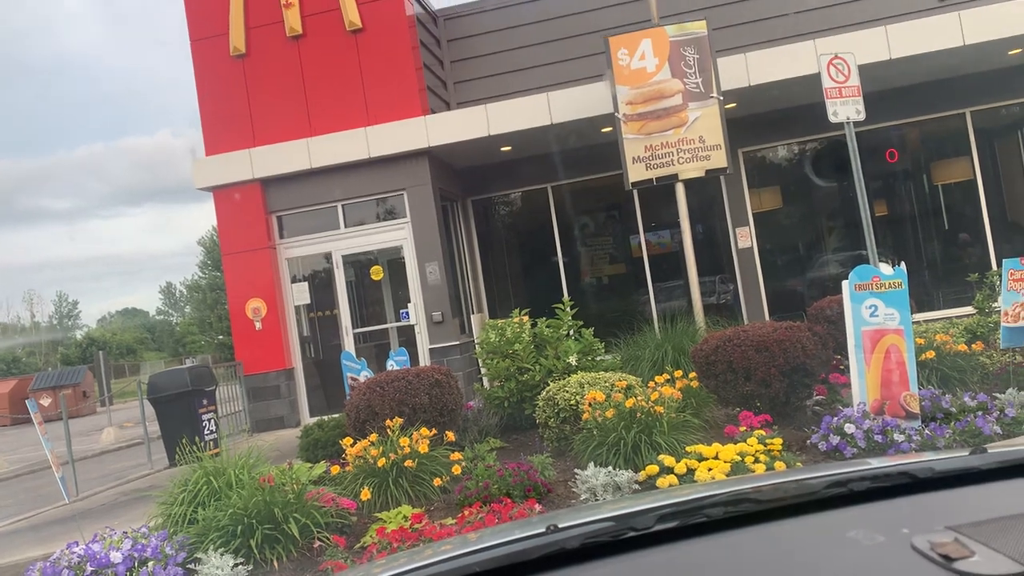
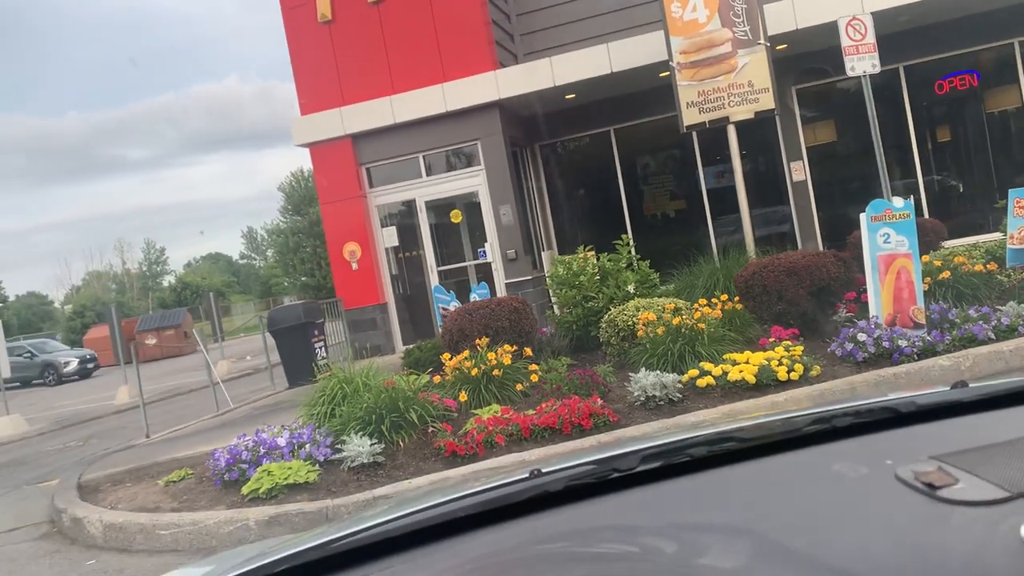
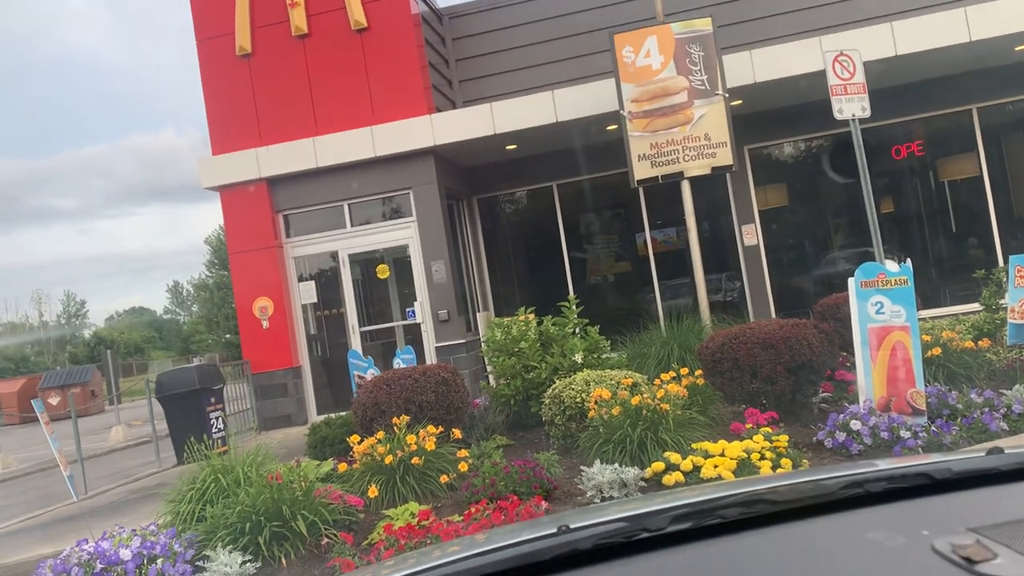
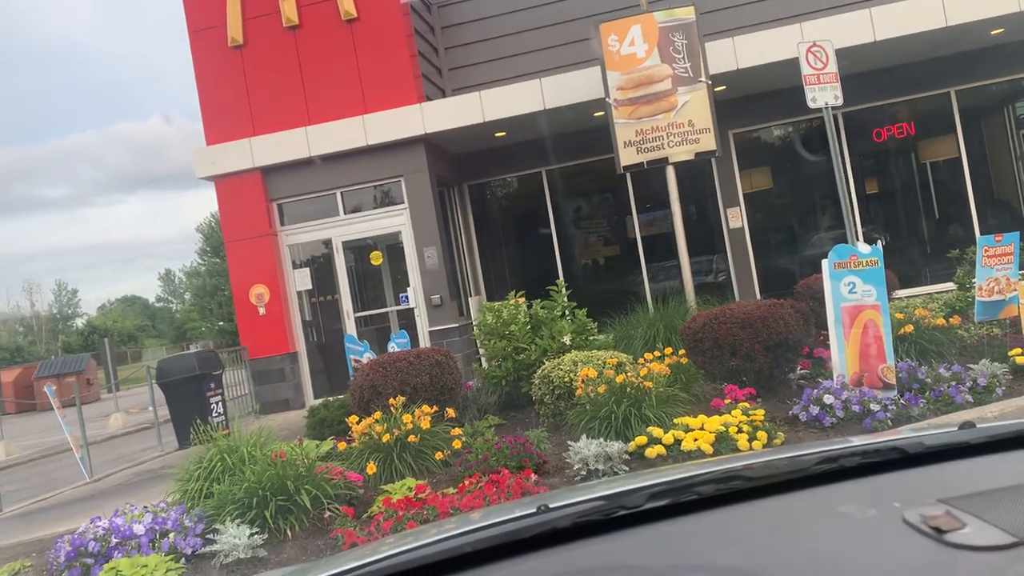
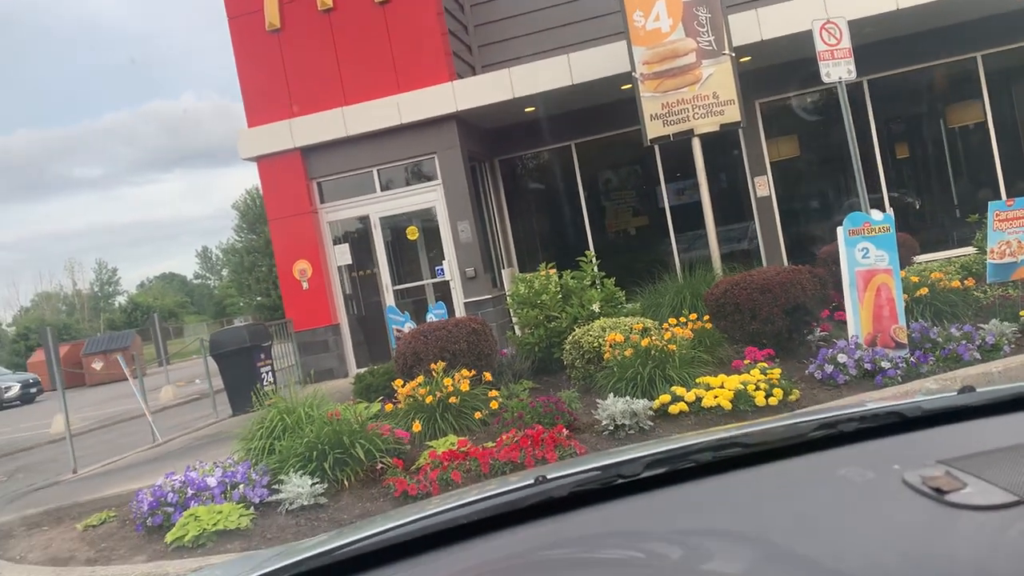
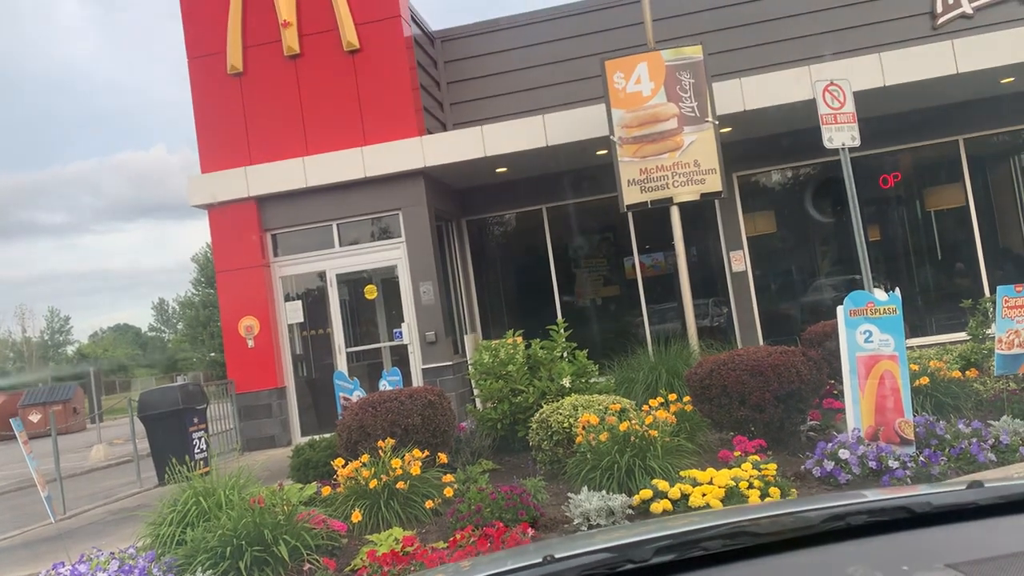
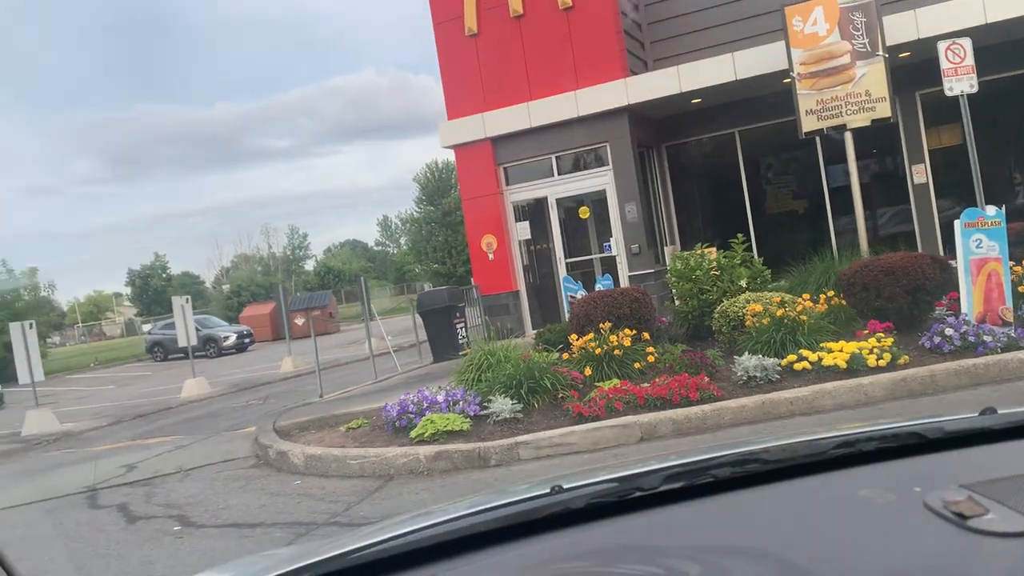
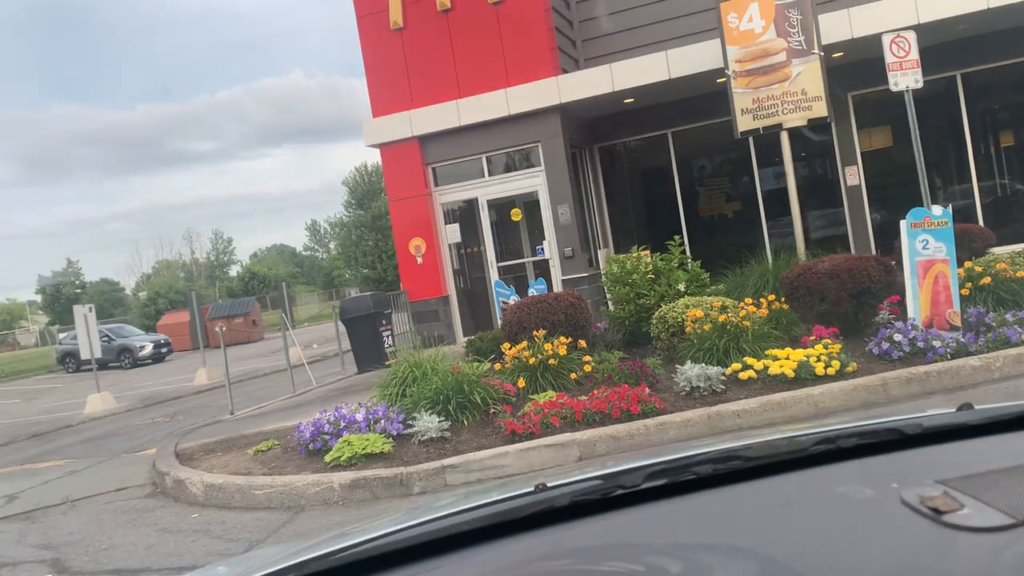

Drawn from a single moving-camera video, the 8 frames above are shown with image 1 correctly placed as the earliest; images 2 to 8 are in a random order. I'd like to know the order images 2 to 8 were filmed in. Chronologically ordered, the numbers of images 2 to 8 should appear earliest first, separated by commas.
6, 3, 4, 5, 2, 8, 7
